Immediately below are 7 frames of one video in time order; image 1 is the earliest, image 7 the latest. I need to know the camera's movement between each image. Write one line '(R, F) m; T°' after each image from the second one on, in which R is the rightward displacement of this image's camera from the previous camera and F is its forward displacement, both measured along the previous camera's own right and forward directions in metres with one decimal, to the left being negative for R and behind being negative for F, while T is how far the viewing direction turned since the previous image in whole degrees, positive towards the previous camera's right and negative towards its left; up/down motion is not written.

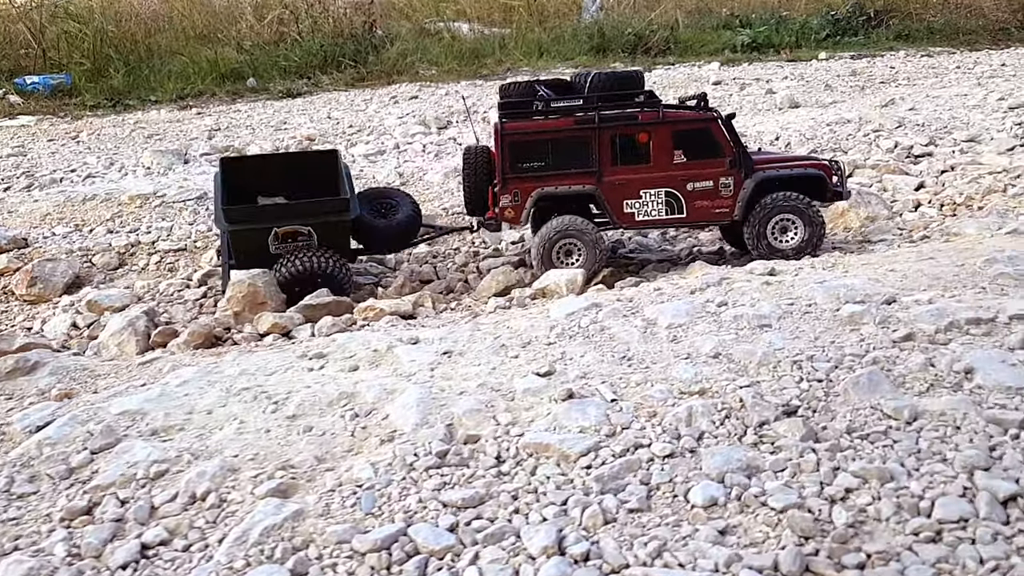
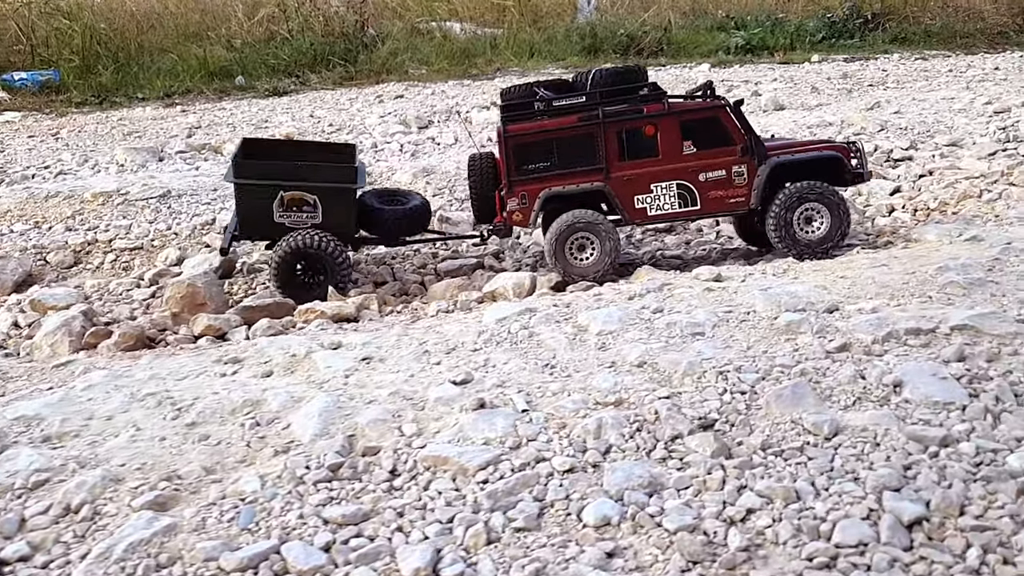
(+0.5, +0.1) m; 0°
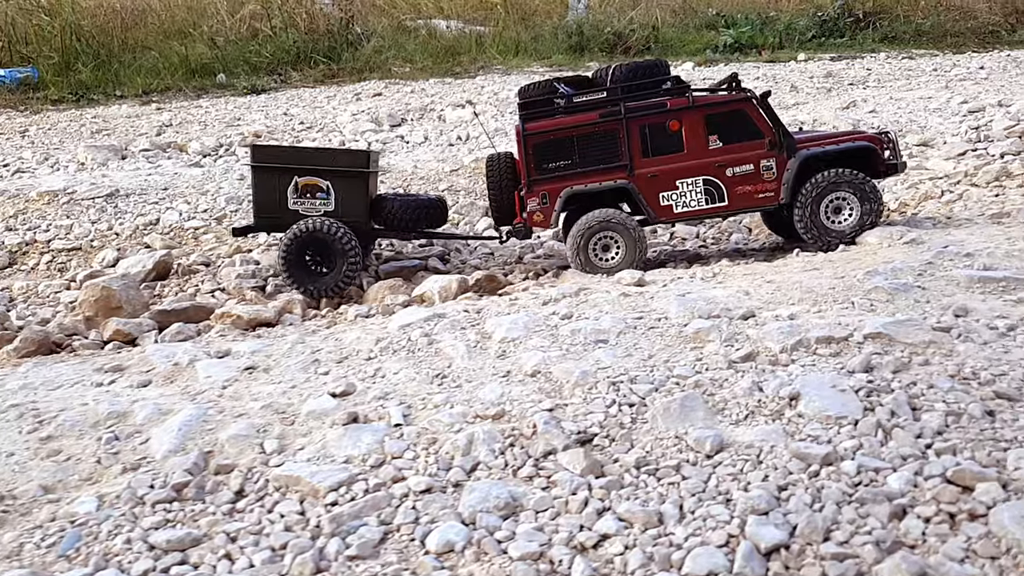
(+0.7, +0.2) m; 0°
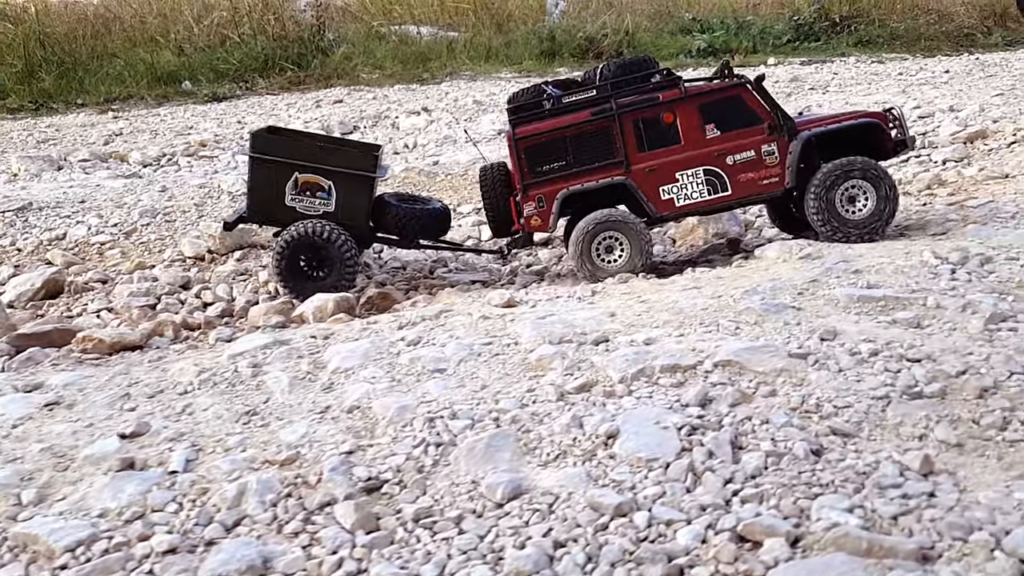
(+1.1, +0.3) m; 0°
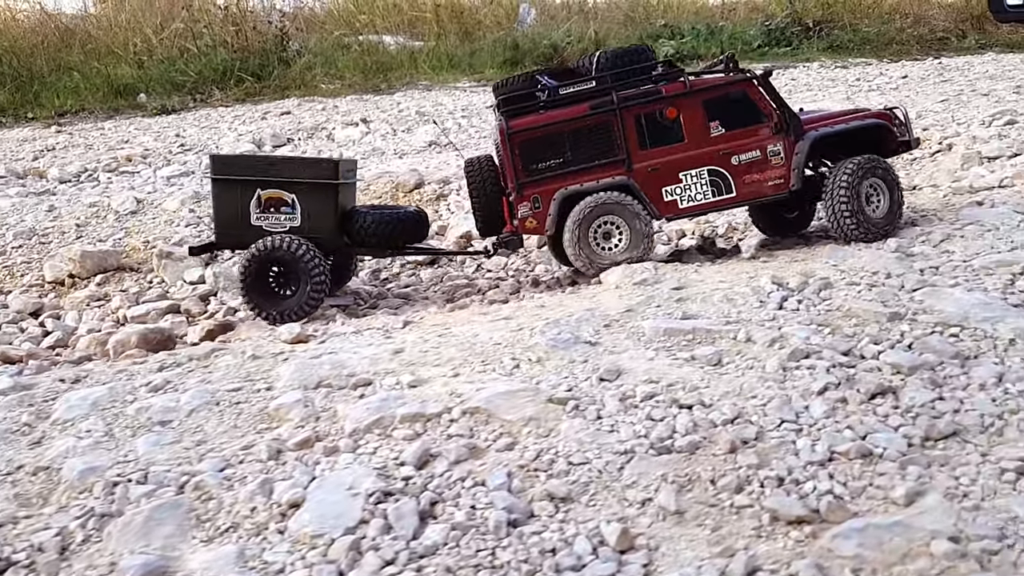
(+1.6, +0.3) m; 0°
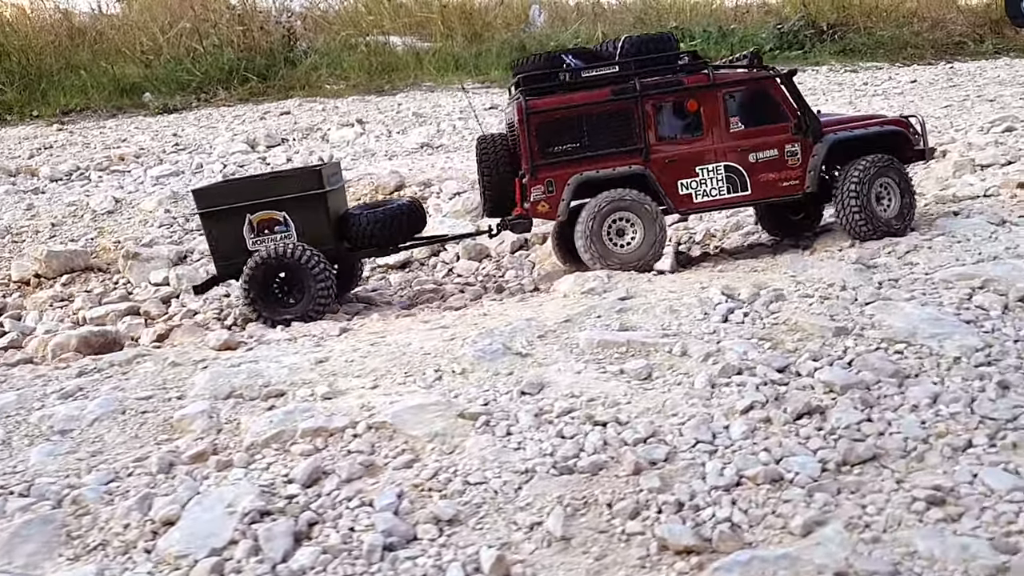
(+0.6, +0.1) m; -1°
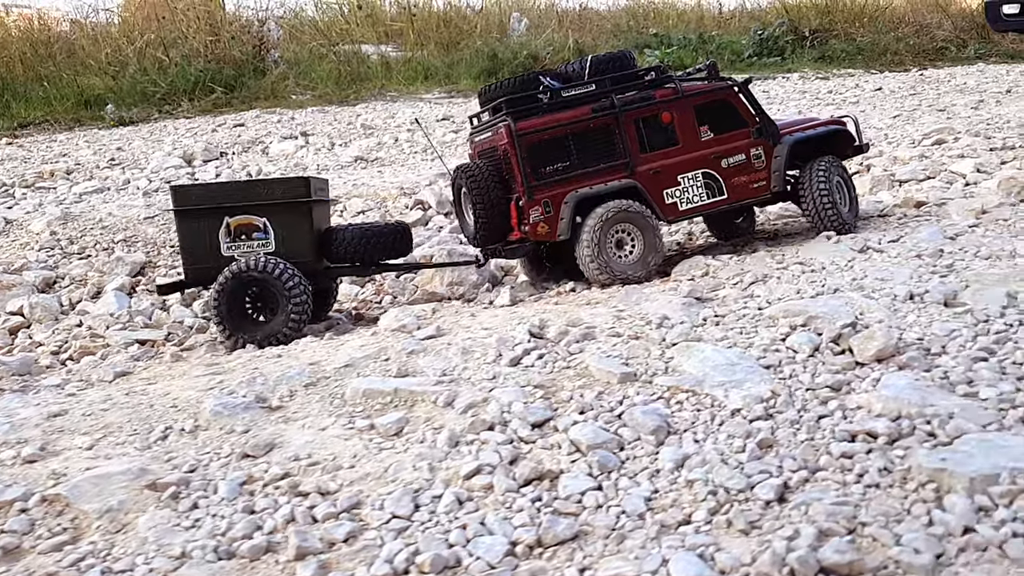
(+1.6, +0.3) m; 0°
